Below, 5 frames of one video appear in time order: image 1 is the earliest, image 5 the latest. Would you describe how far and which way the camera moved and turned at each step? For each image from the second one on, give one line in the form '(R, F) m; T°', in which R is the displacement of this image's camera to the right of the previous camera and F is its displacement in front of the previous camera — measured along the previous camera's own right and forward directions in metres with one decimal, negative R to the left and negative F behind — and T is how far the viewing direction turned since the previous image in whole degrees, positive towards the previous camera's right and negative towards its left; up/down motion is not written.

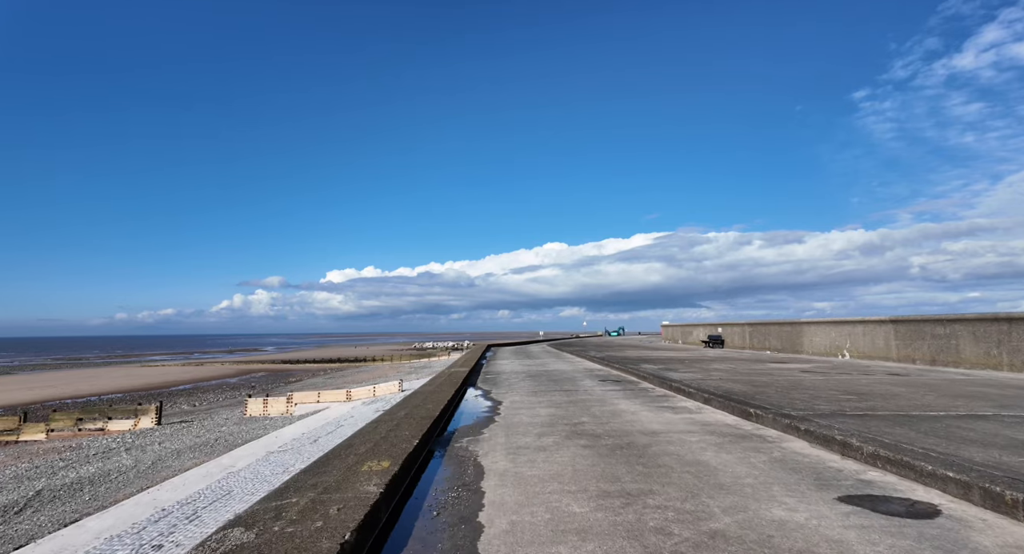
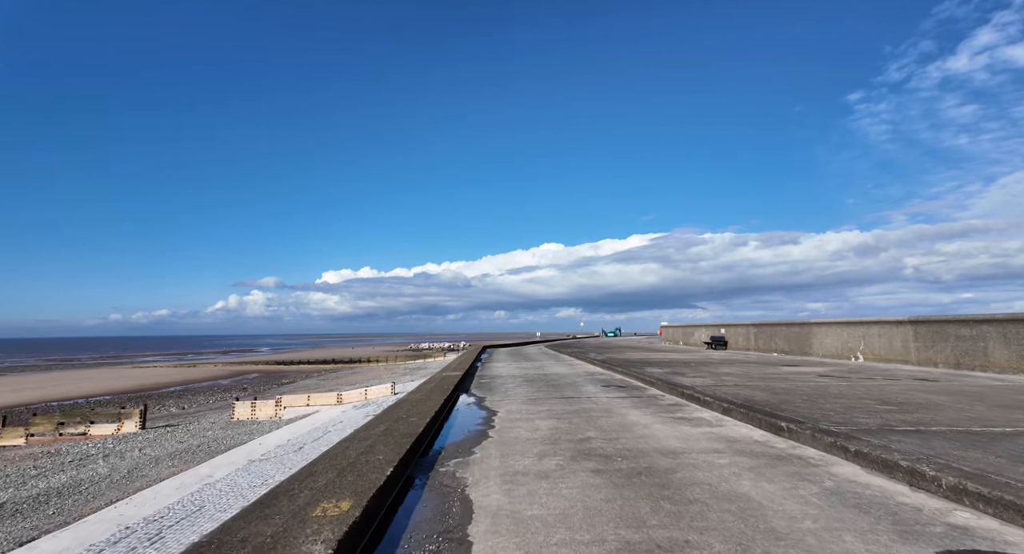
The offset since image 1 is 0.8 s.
(0.0, +0.8) m; 0°
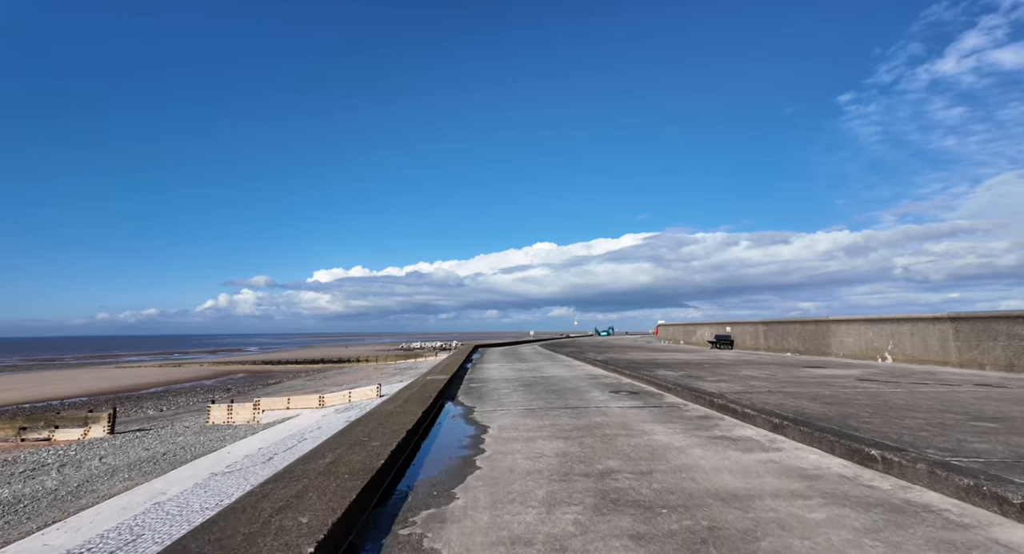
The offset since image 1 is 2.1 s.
(0.0, +1.4) m; +1°
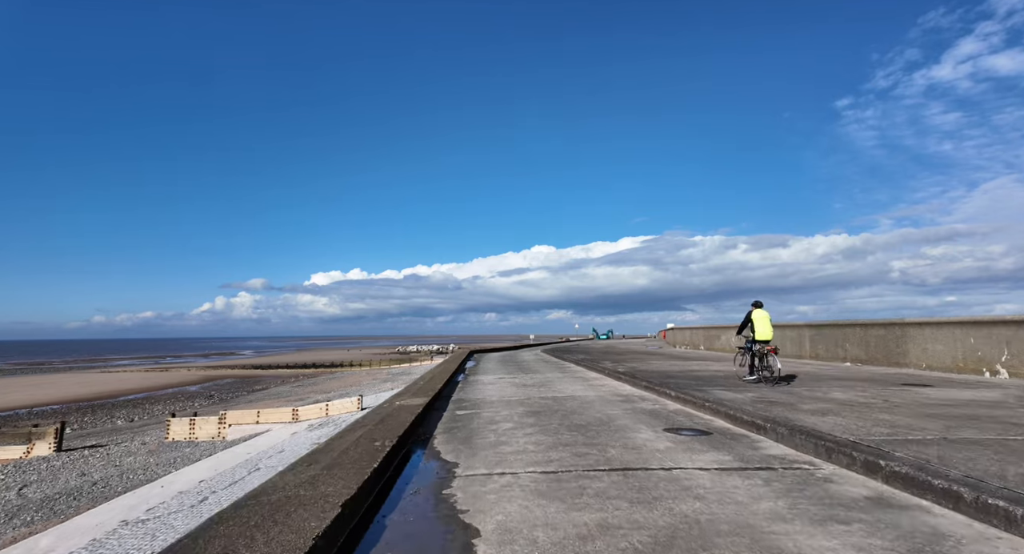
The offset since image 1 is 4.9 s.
(-0.1, +2.9) m; 0°
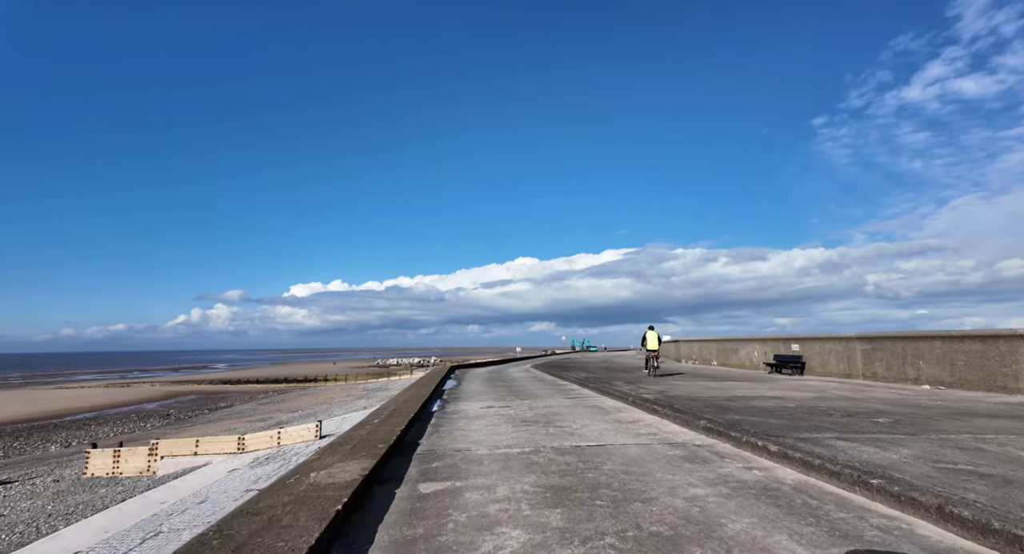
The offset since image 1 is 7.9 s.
(-0.2, +3.1) m; +2°
